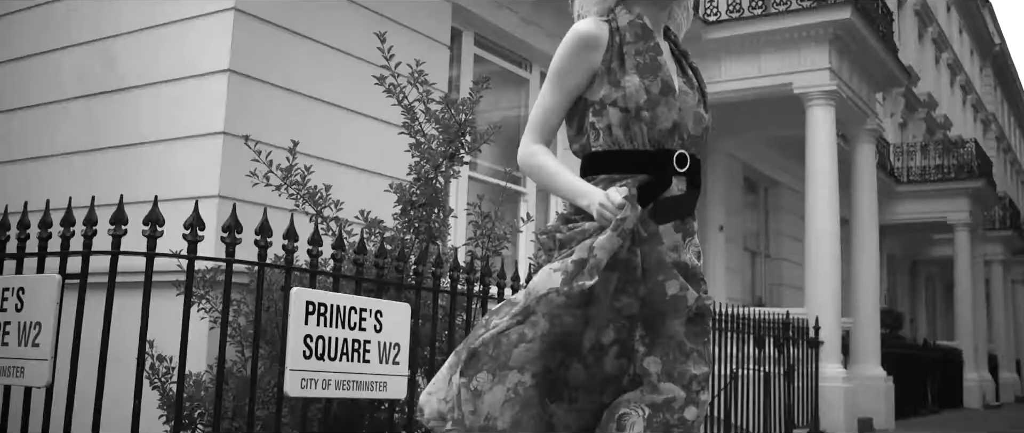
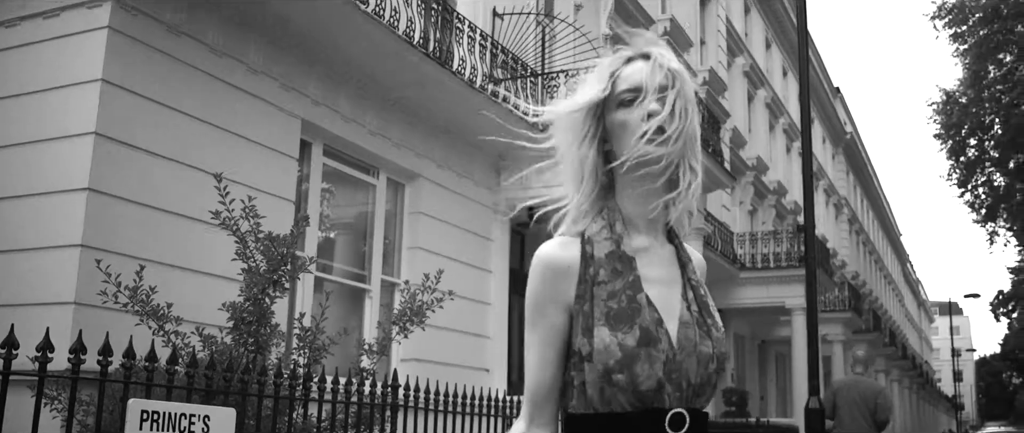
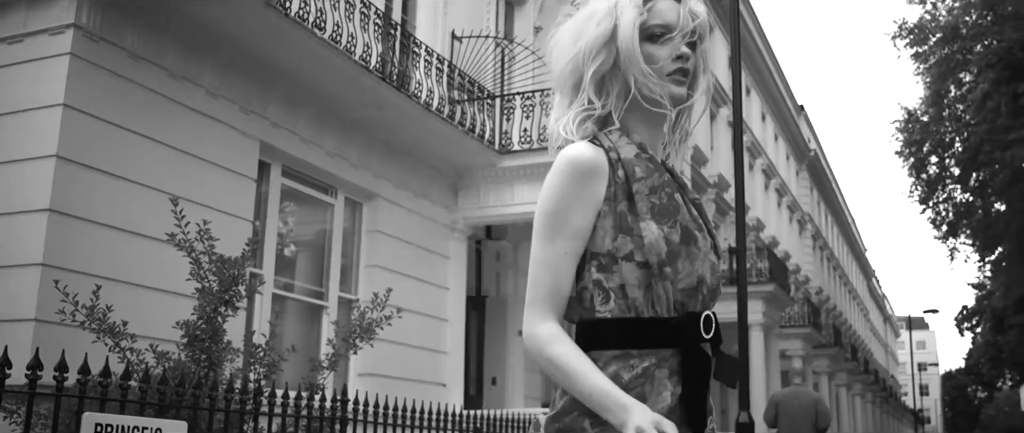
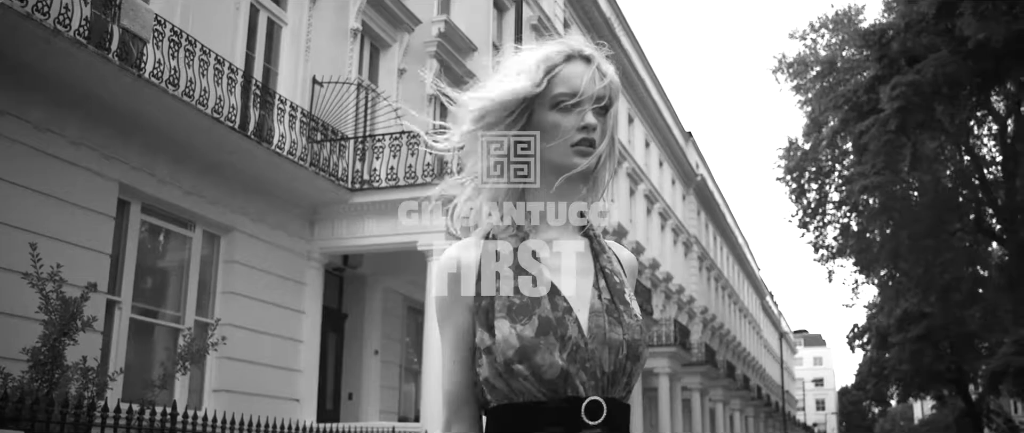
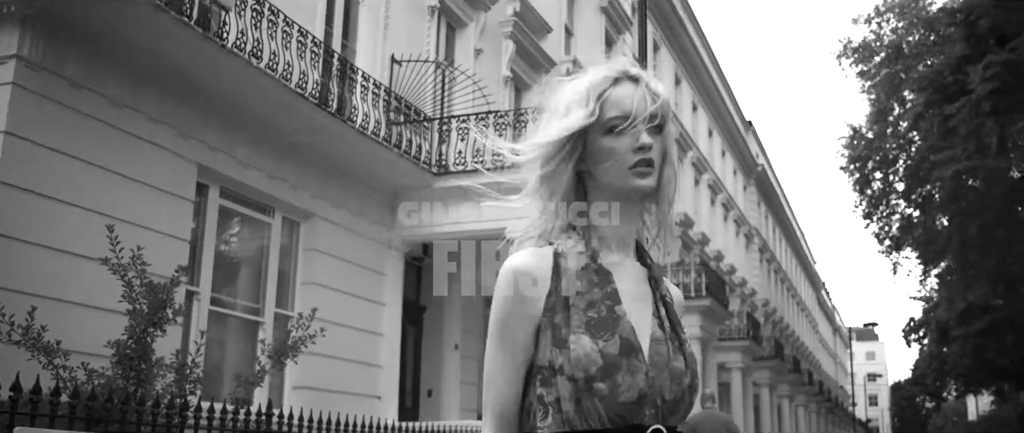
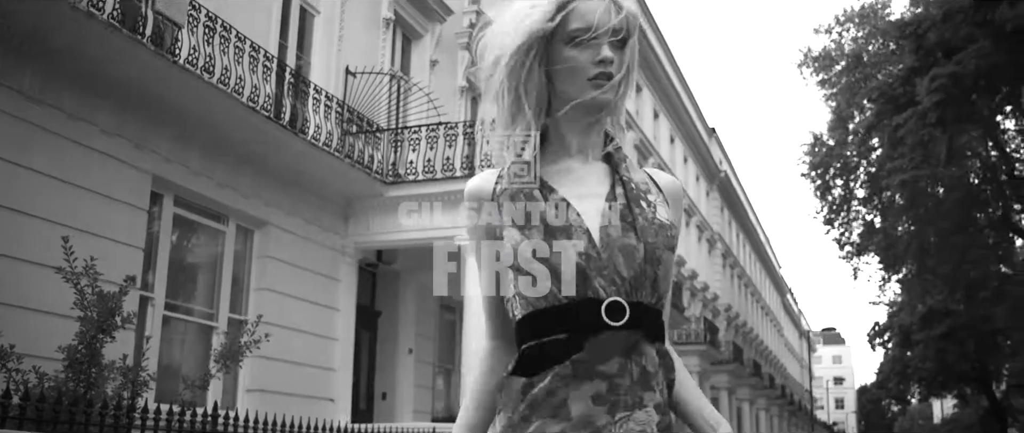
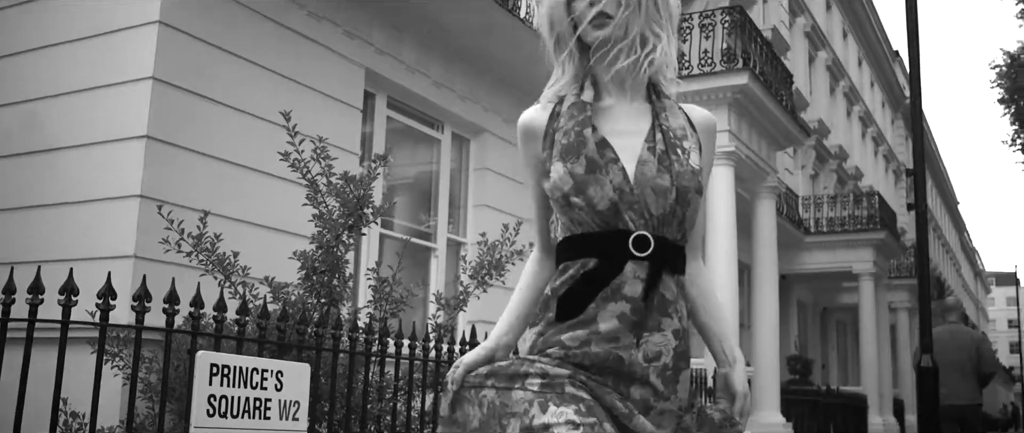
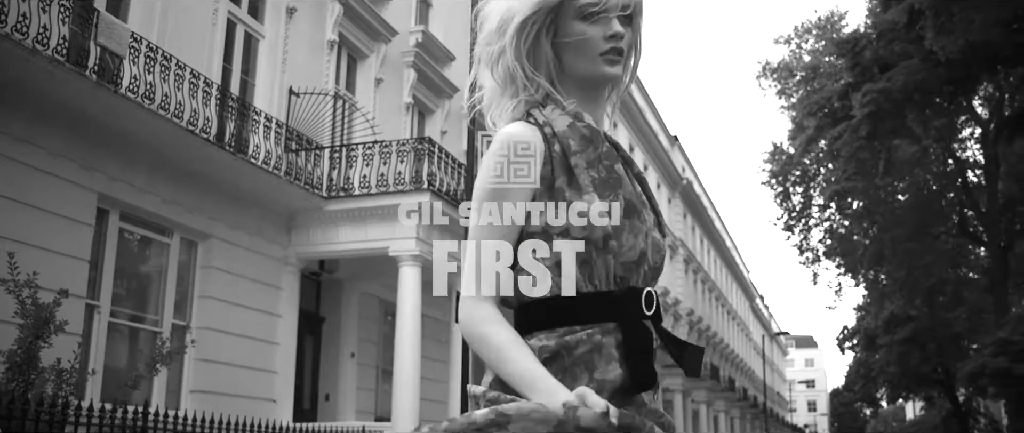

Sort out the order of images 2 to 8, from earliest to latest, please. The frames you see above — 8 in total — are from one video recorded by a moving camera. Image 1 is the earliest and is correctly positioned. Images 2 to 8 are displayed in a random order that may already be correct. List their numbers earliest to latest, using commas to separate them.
7, 2, 3, 5, 6, 4, 8
